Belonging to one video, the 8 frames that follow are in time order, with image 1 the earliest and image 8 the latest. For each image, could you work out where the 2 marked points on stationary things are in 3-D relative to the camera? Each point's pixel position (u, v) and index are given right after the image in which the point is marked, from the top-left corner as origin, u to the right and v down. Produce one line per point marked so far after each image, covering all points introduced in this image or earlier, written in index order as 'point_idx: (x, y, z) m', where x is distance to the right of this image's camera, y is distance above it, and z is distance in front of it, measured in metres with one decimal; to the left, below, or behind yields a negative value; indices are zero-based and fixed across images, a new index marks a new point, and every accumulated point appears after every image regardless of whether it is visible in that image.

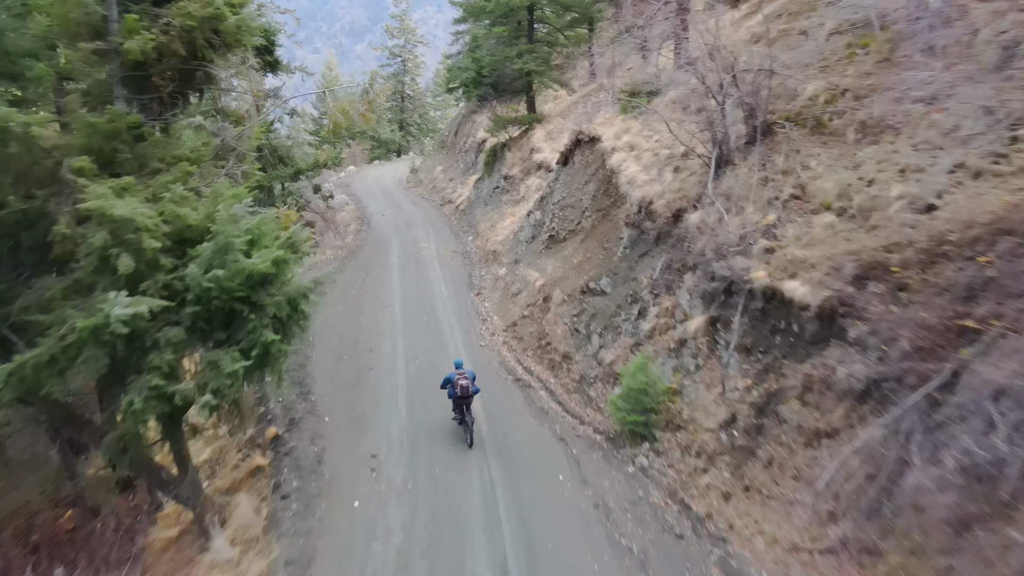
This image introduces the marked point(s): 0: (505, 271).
0: (-0.1, +0.4, +16.0) m
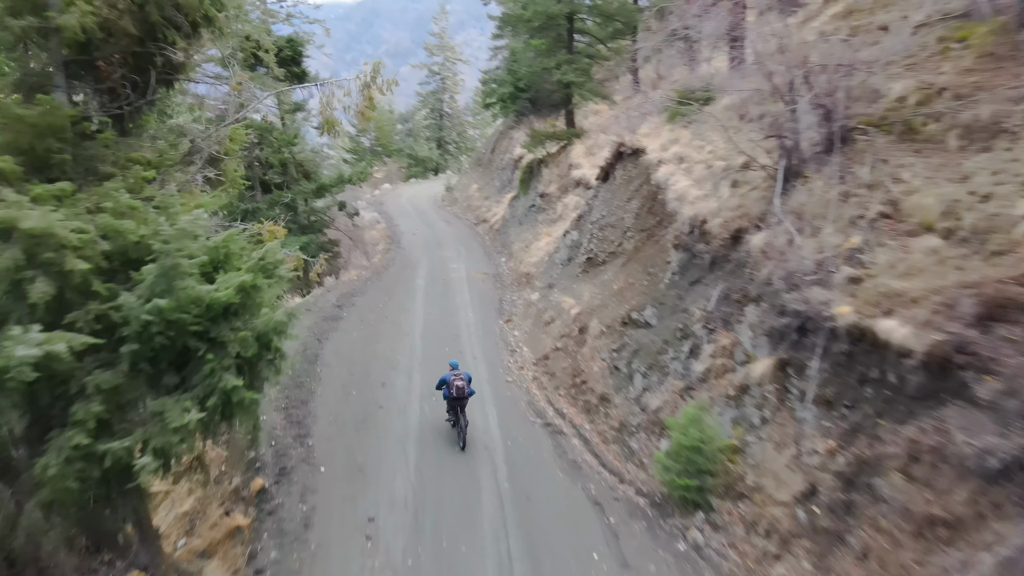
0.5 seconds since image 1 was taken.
0: (+0.5, -0.2, +14.6) m
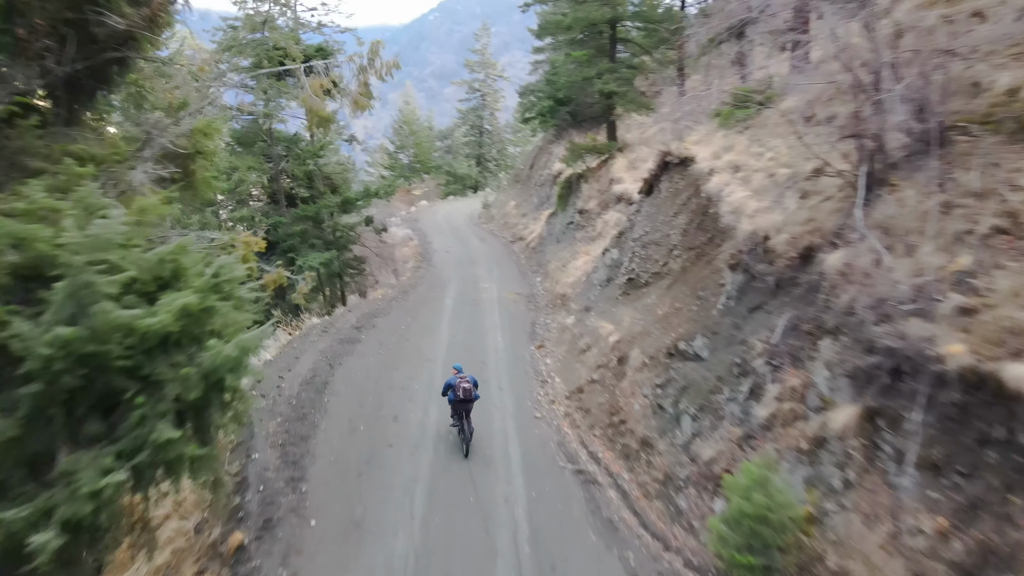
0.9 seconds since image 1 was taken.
0: (+1.1, -0.6, +13.4) m
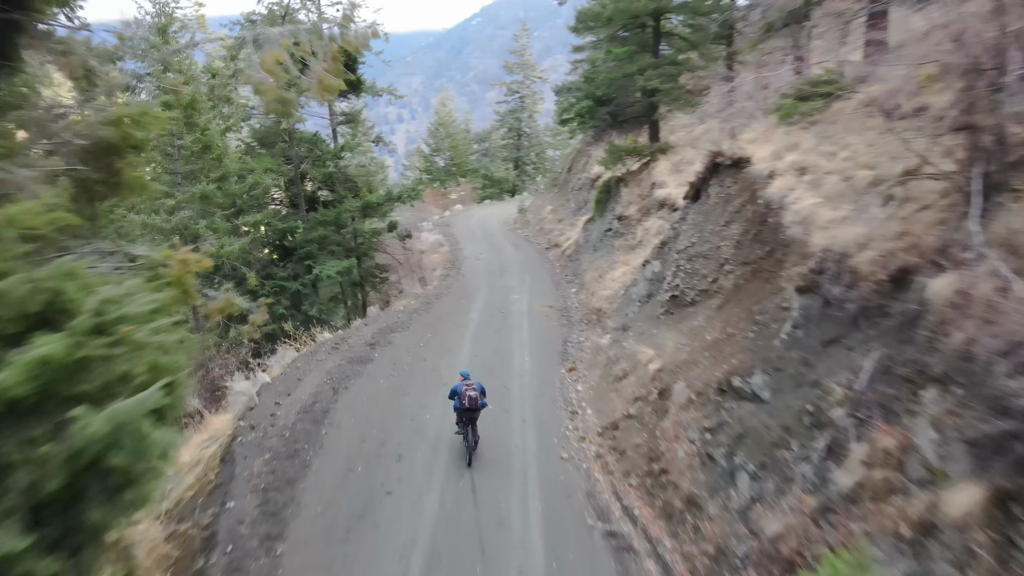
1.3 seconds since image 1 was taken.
0: (+1.6, -0.9, +12.0) m
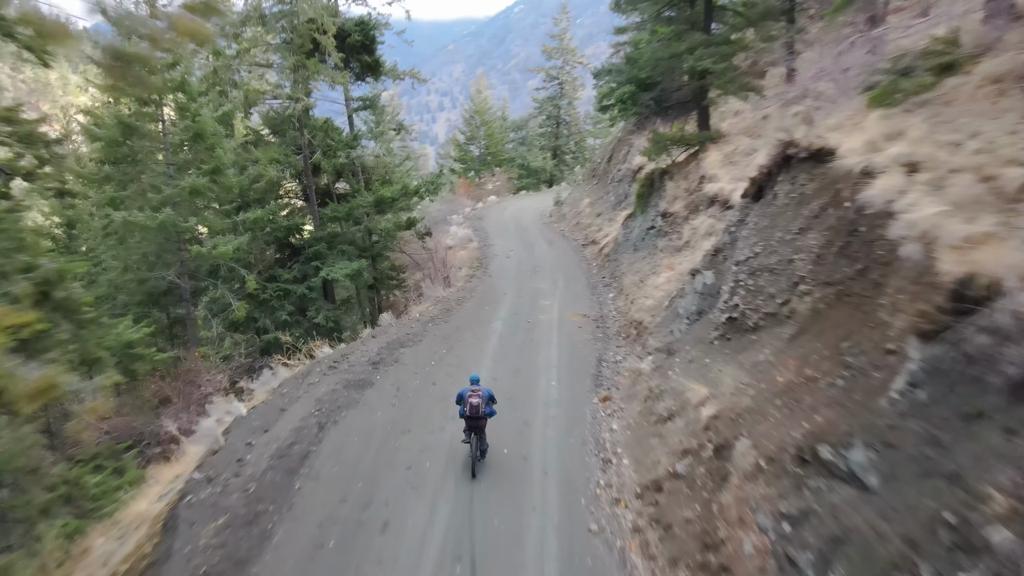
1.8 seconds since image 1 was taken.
0: (+2.0, -1.1, +10.1) m
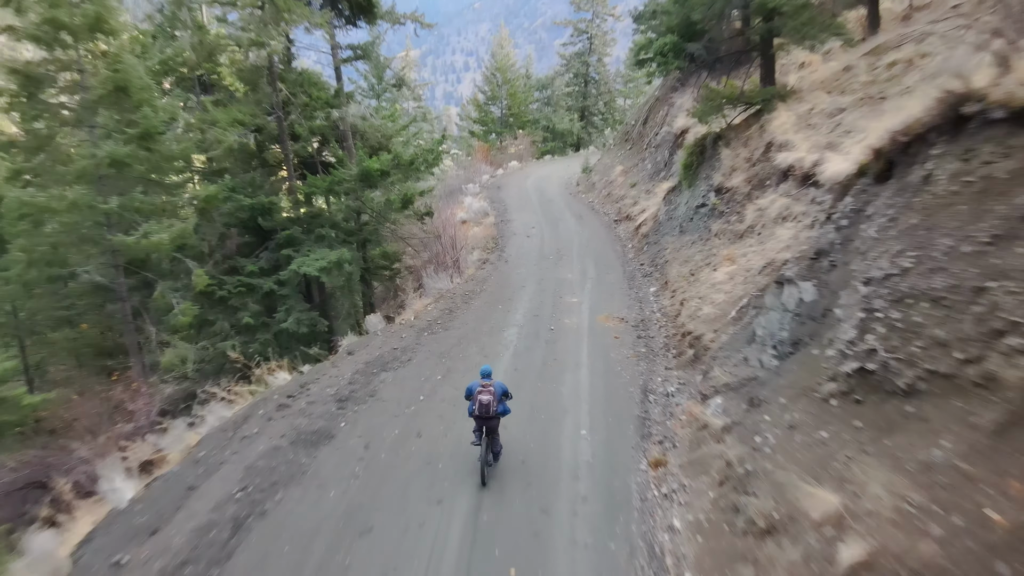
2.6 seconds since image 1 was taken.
0: (+2.1, -1.3, +7.2) m
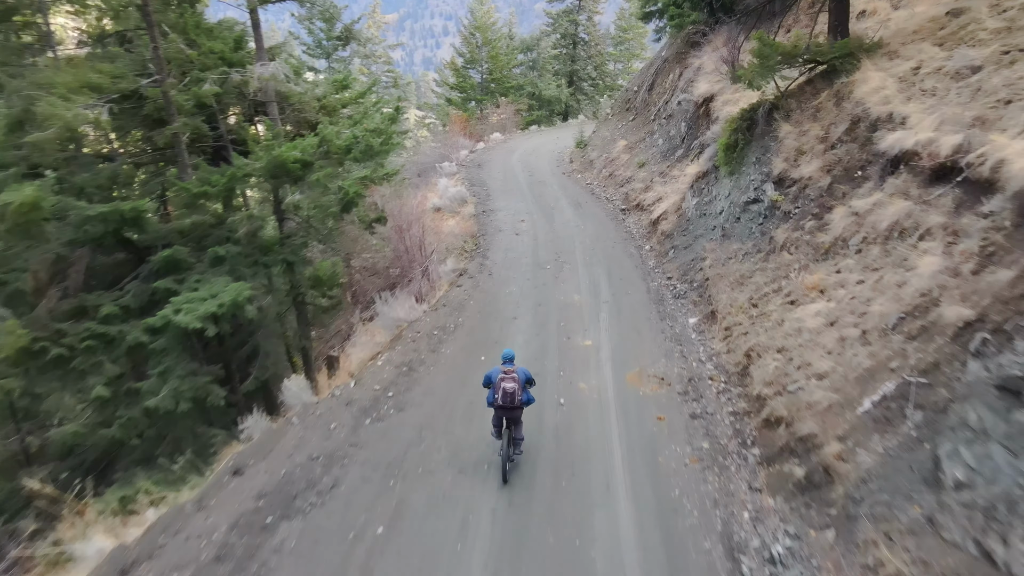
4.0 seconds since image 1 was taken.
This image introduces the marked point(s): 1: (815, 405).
0: (+2.1, -2.0, +3.5) m
1: (+2.7, -1.0, +6.3) m
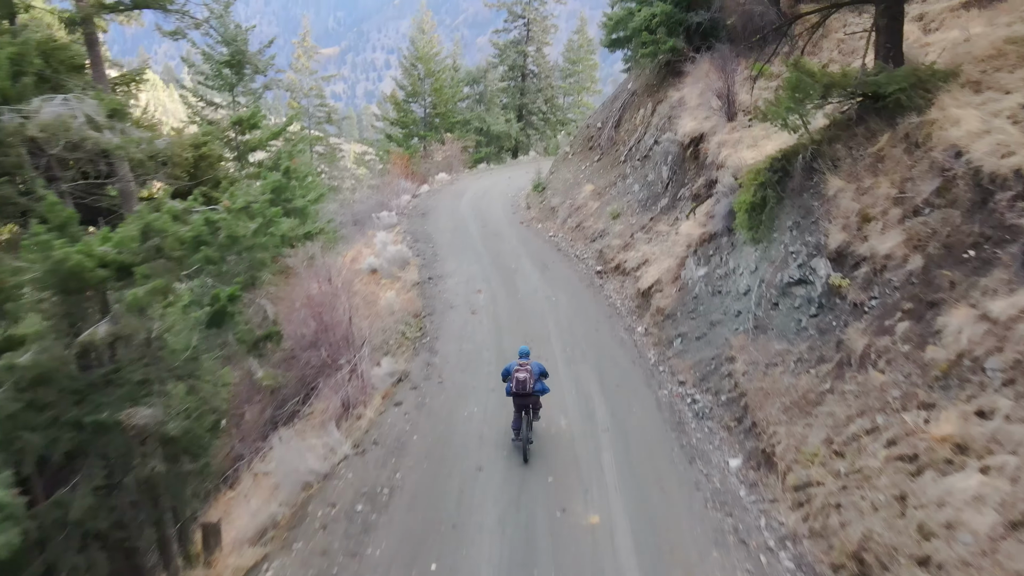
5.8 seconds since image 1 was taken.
0: (+2.2, -2.9, +0.4) m
1: (+2.6, -2.0, +3.3) m
